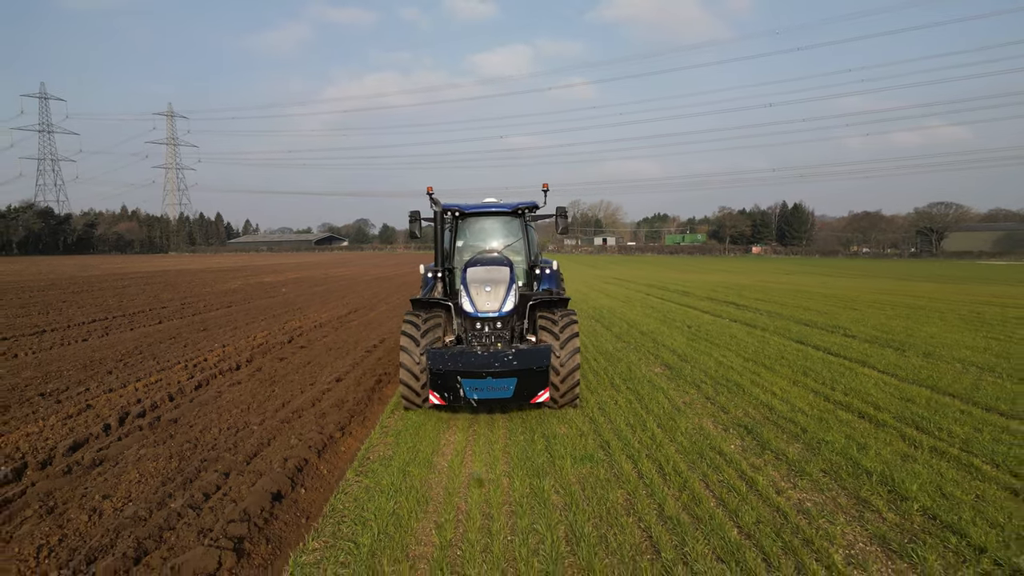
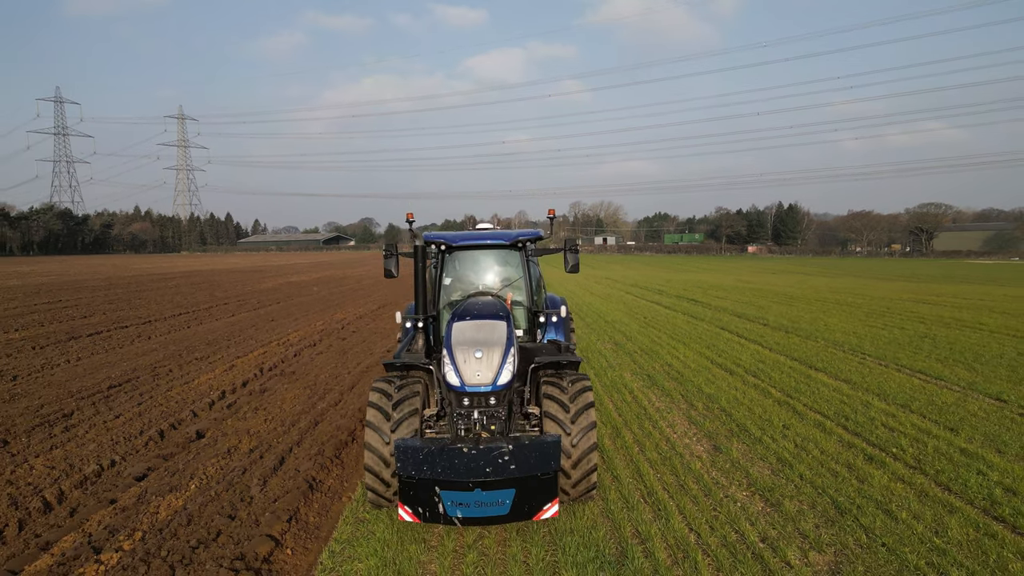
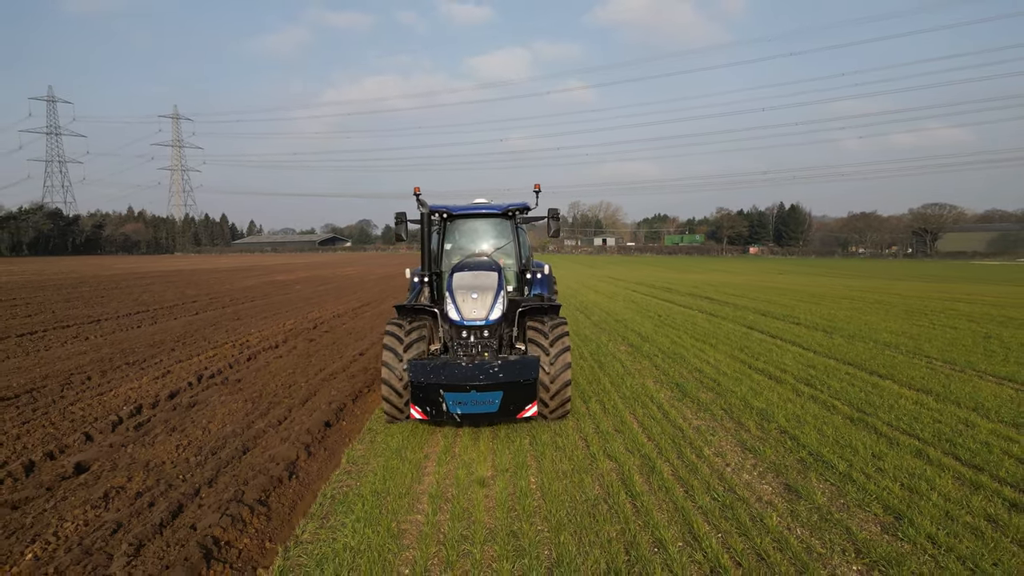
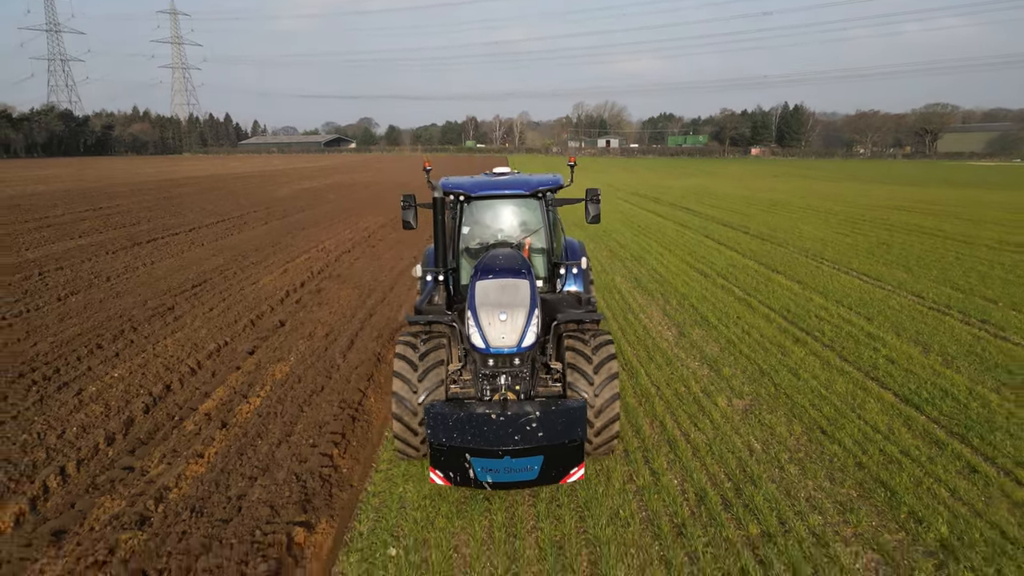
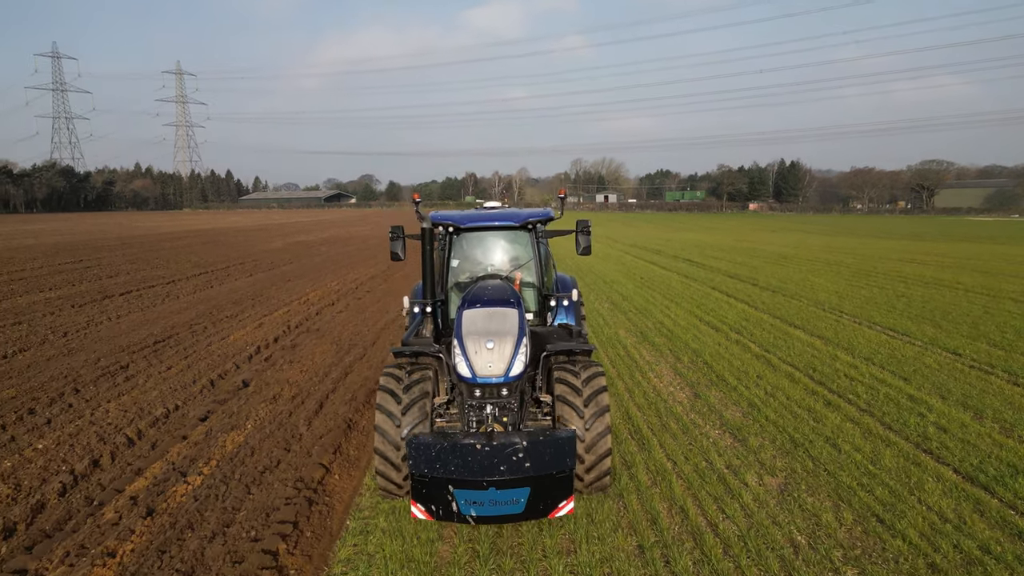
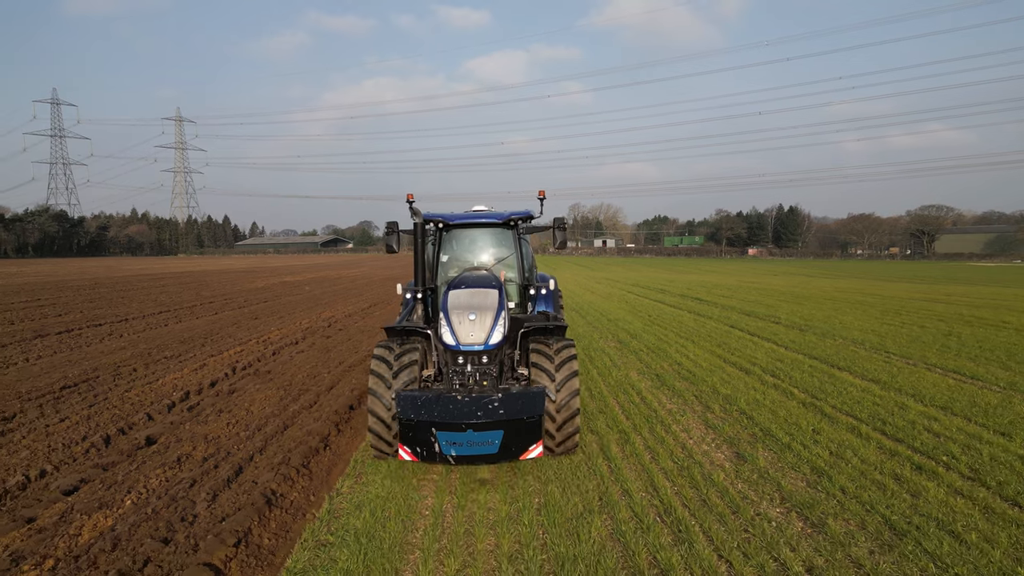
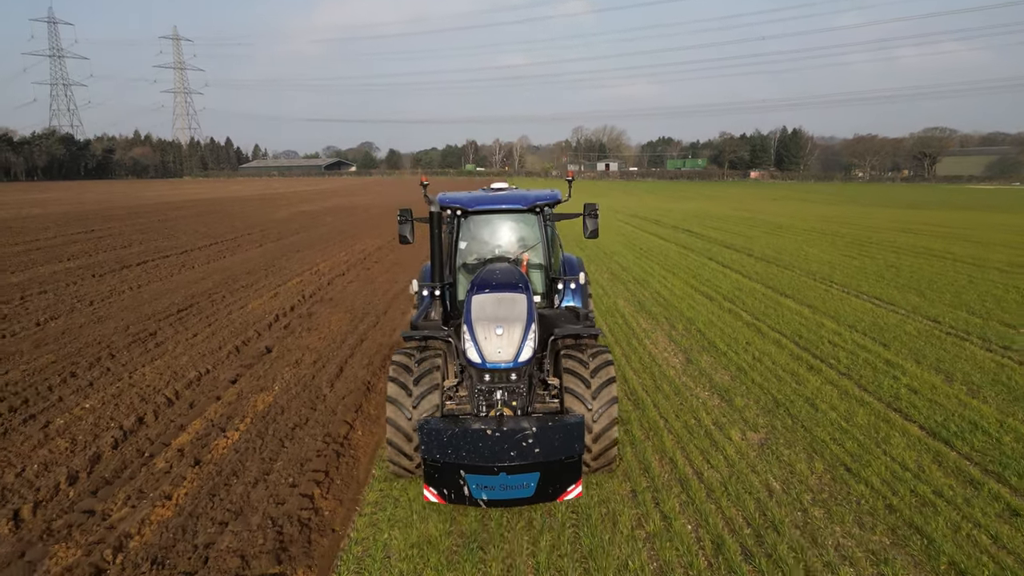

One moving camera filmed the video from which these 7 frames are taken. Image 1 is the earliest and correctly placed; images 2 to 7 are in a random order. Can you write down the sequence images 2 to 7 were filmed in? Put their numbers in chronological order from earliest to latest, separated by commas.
3, 6, 2, 5, 7, 4
